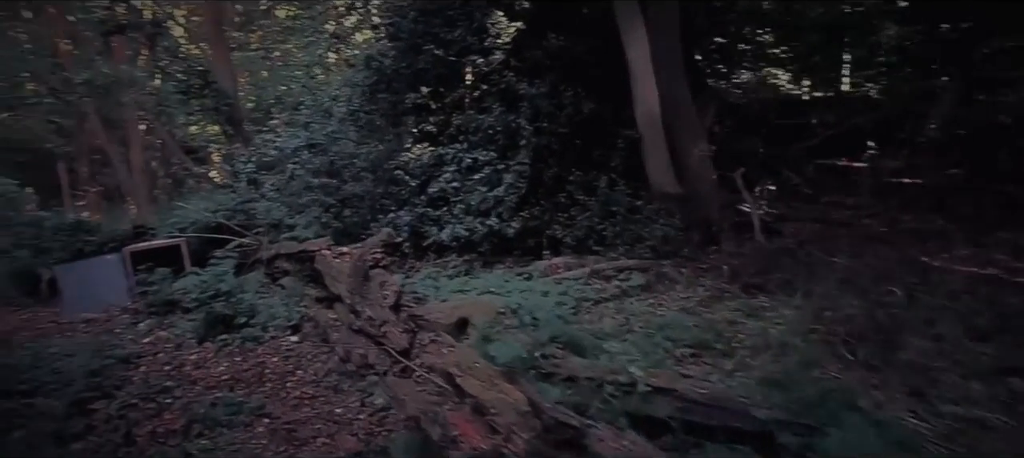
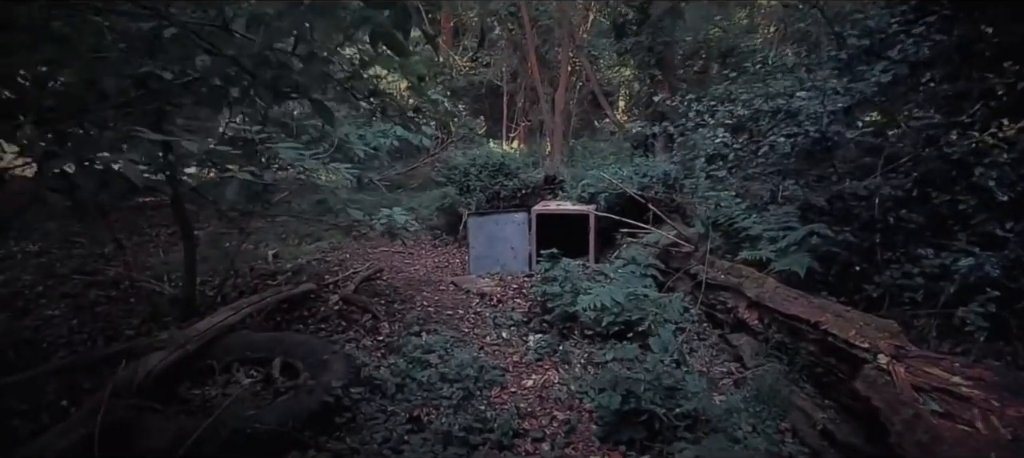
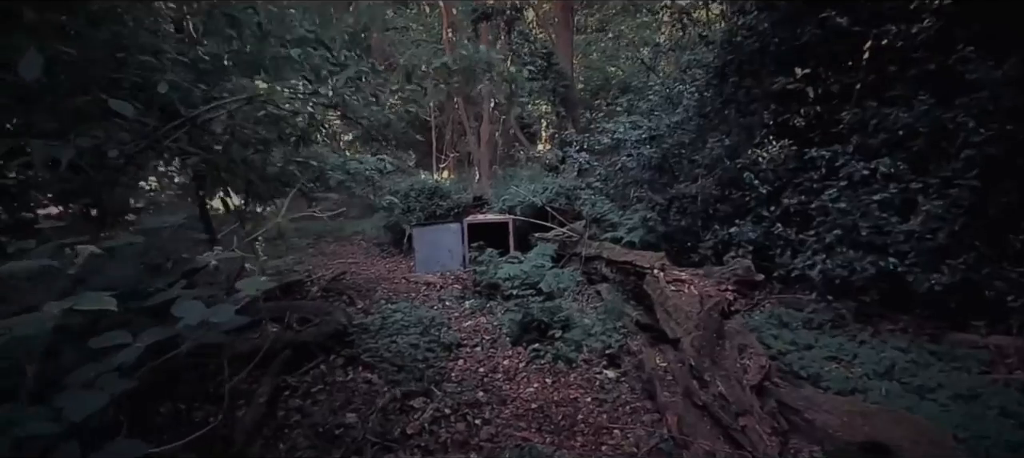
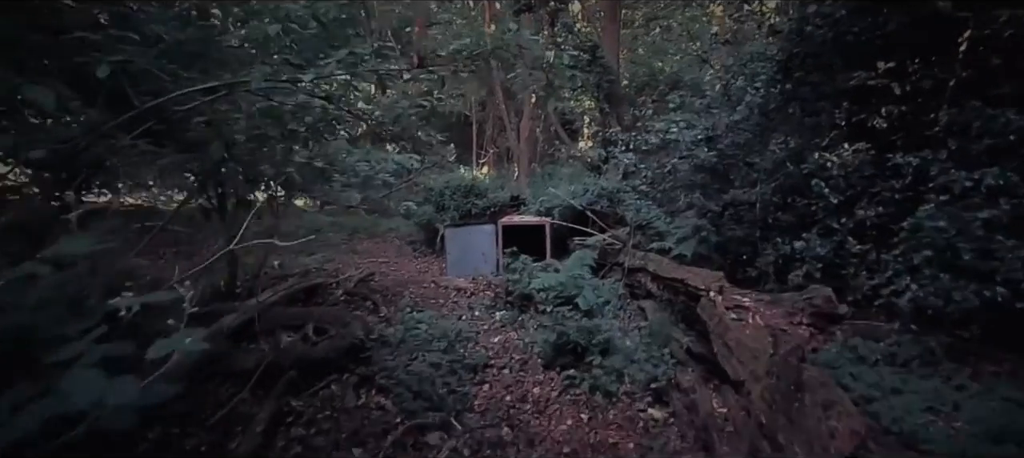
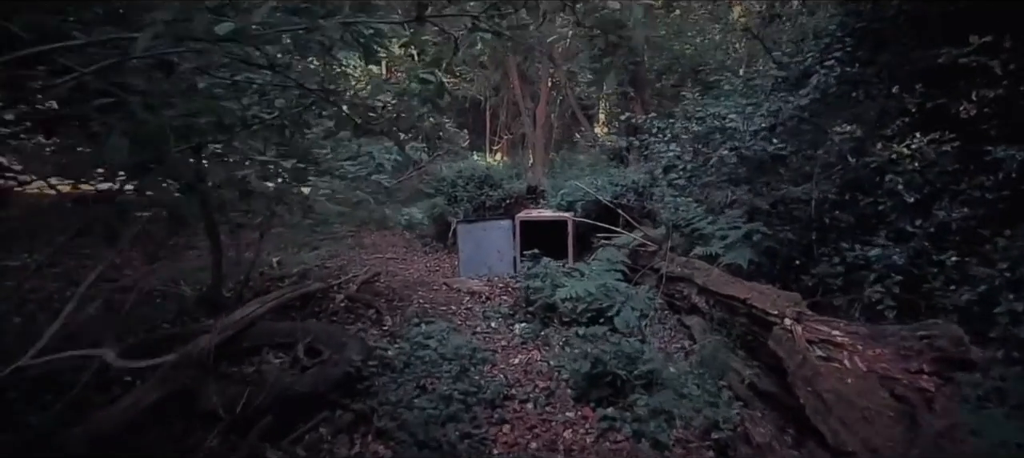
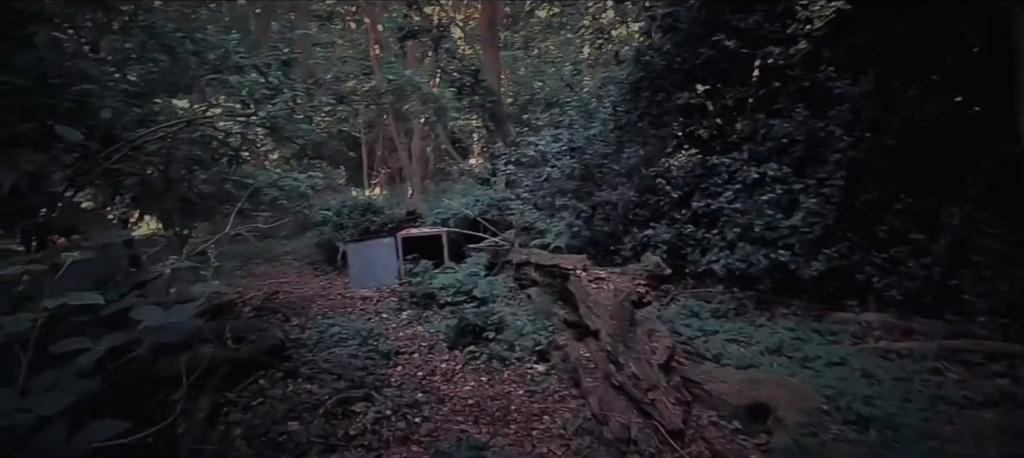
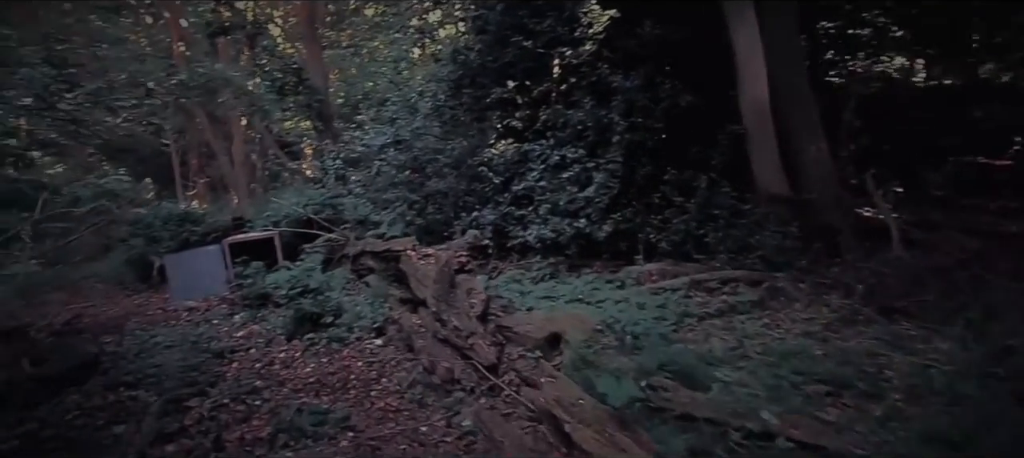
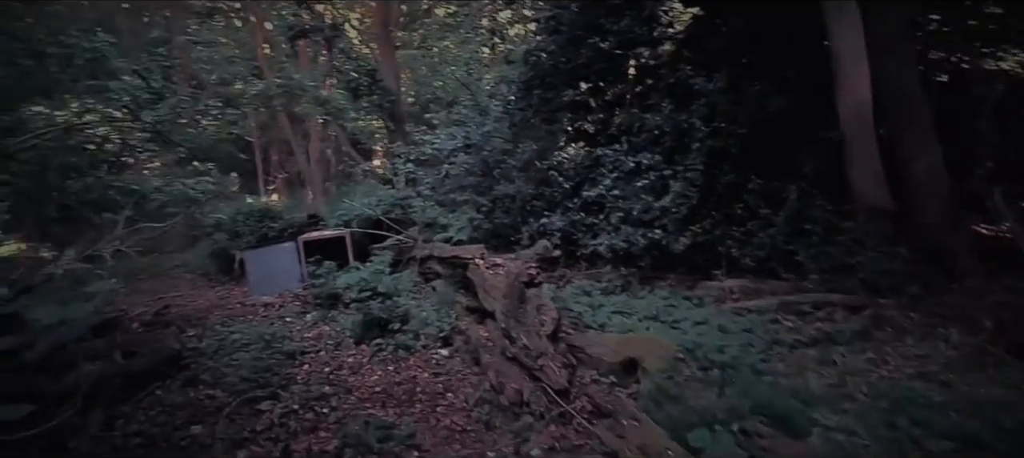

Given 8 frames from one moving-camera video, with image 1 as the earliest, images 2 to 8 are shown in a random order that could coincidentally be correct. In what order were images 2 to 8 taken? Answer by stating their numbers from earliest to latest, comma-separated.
7, 8, 6, 3, 4, 5, 2
